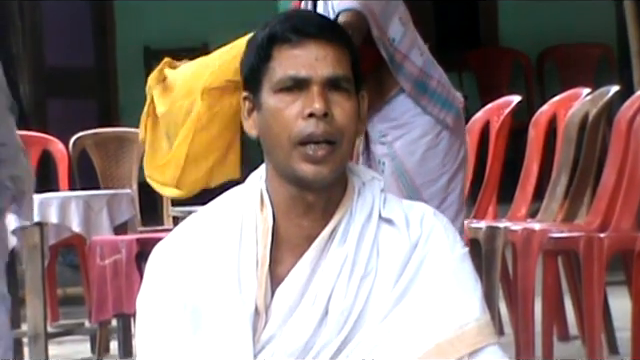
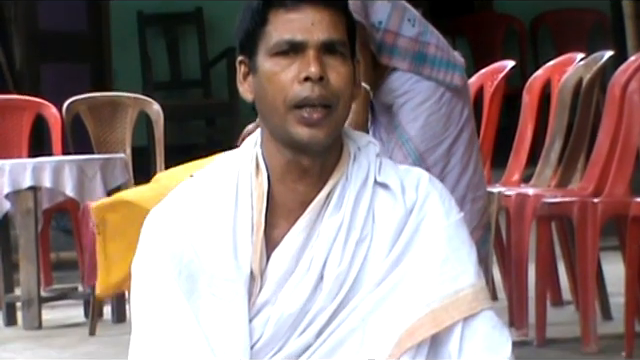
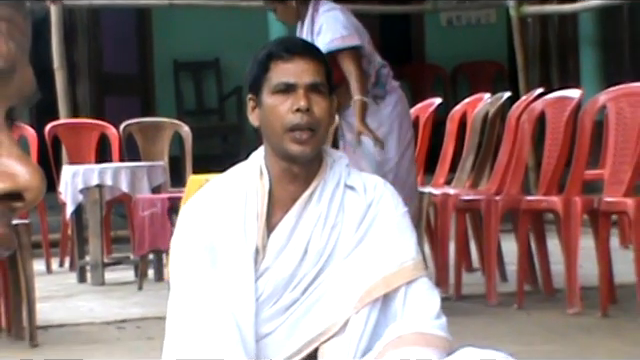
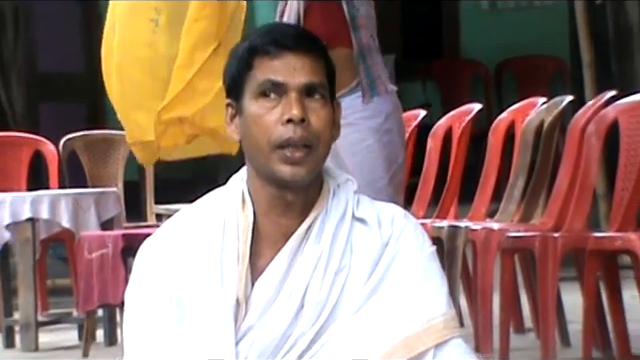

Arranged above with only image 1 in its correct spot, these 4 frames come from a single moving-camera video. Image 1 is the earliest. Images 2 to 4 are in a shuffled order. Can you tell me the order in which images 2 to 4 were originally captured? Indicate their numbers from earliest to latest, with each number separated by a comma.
2, 4, 3
